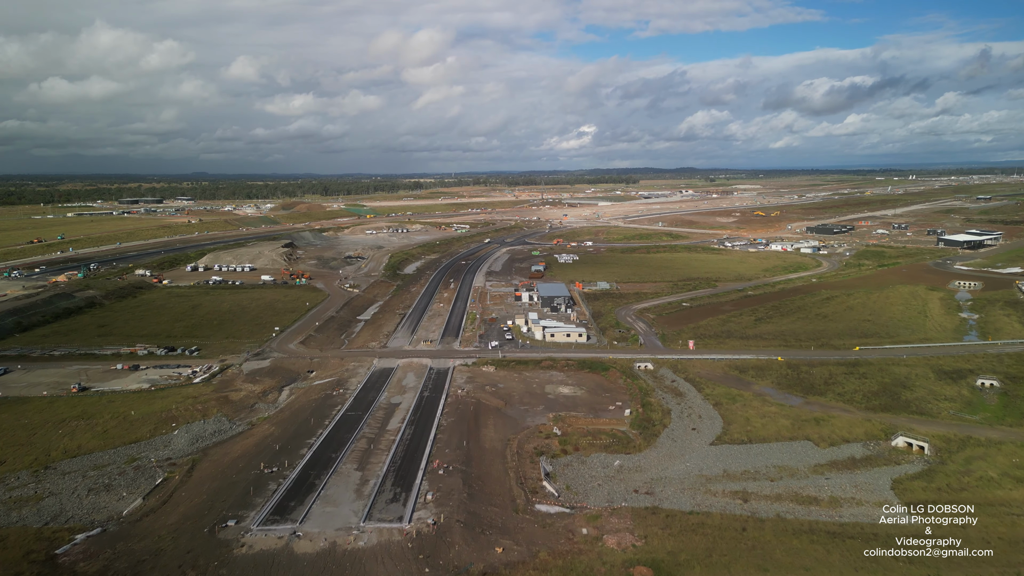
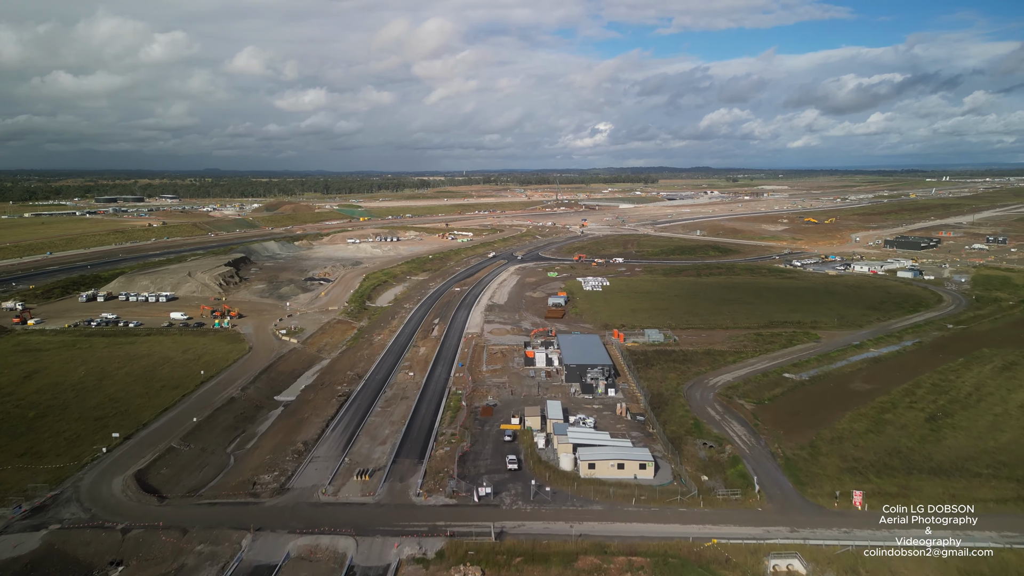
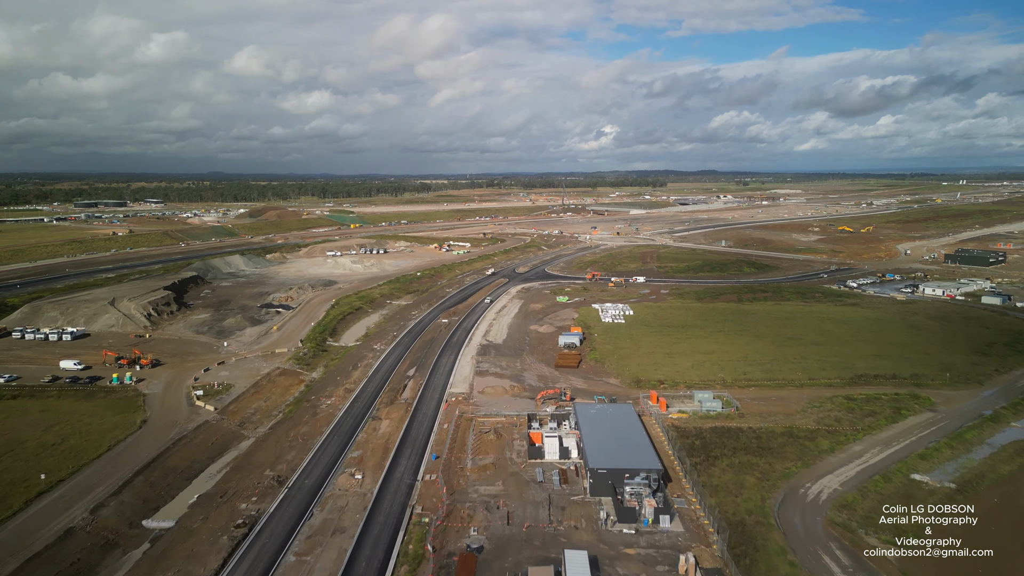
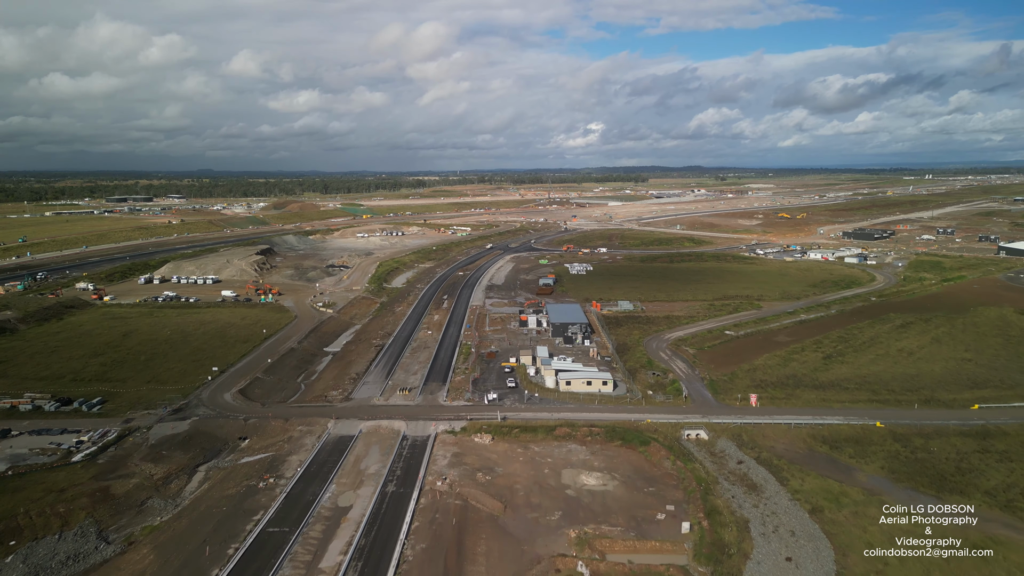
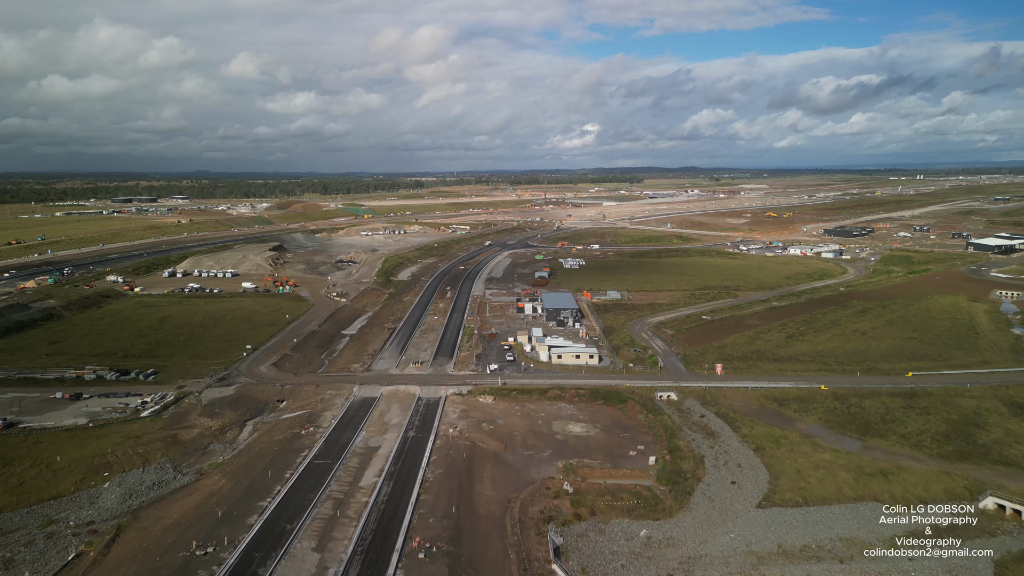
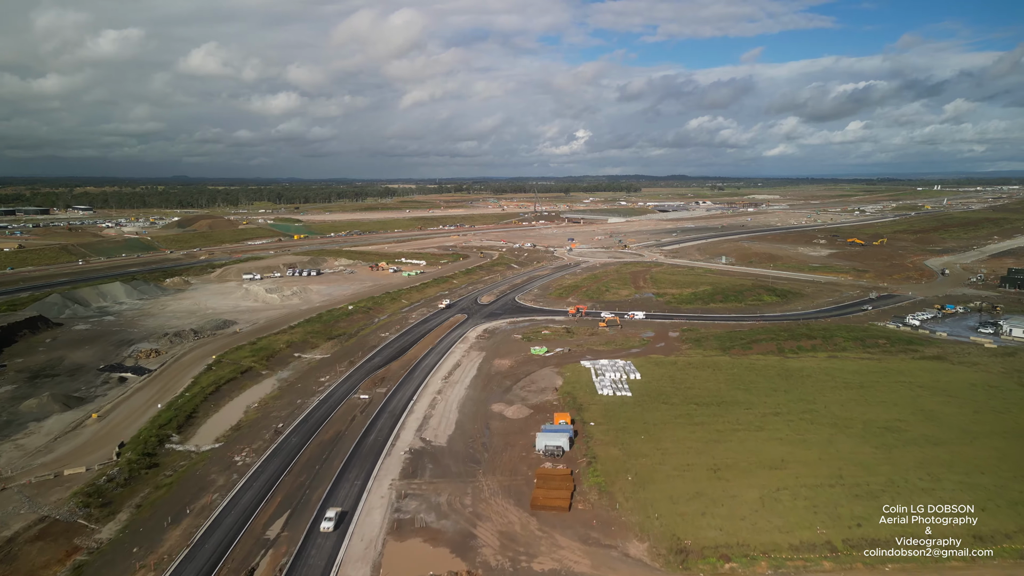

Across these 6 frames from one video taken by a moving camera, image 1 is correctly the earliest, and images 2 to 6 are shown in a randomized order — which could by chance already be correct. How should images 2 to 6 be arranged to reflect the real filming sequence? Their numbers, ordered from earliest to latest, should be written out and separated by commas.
5, 4, 2, 3, 6
